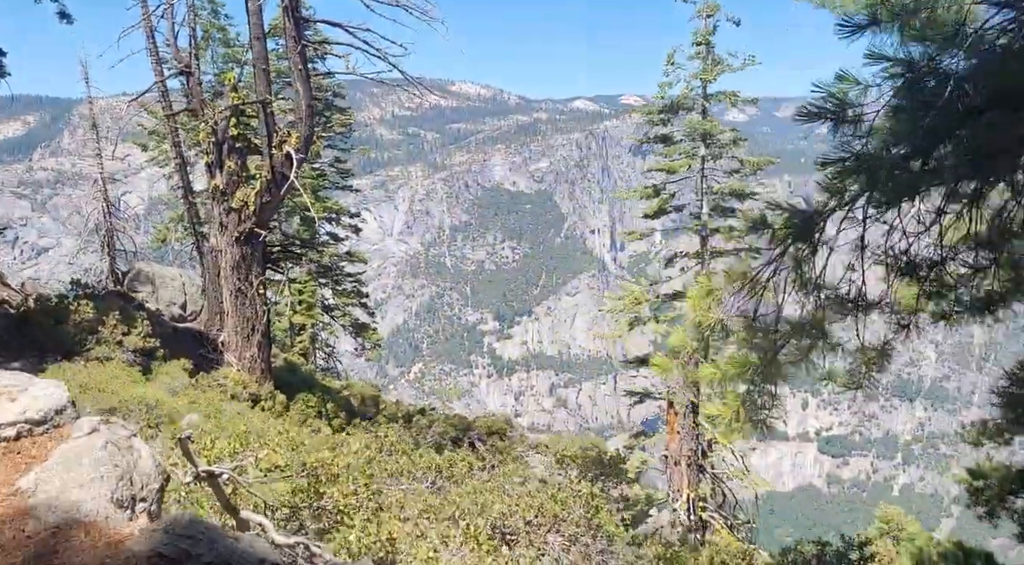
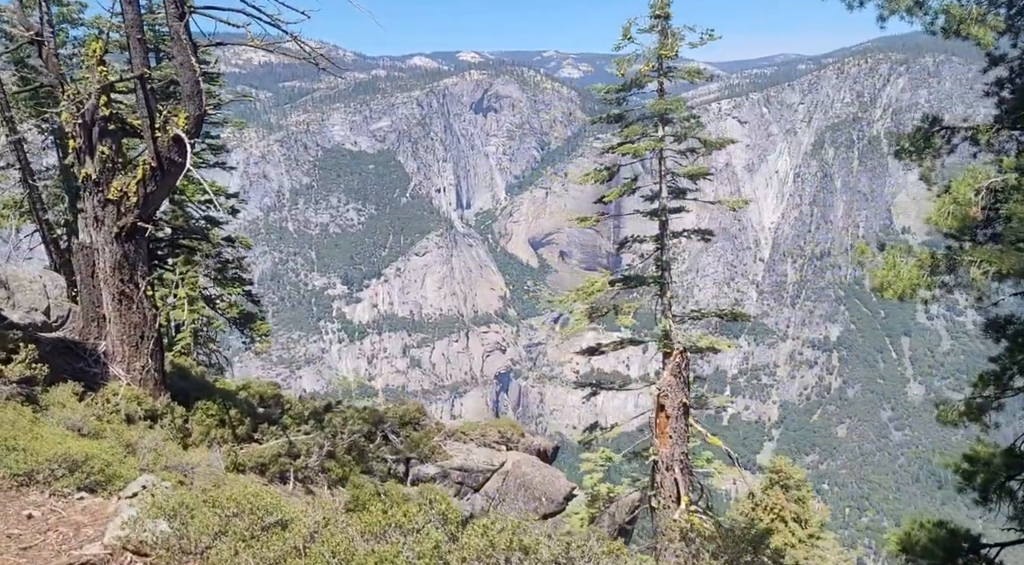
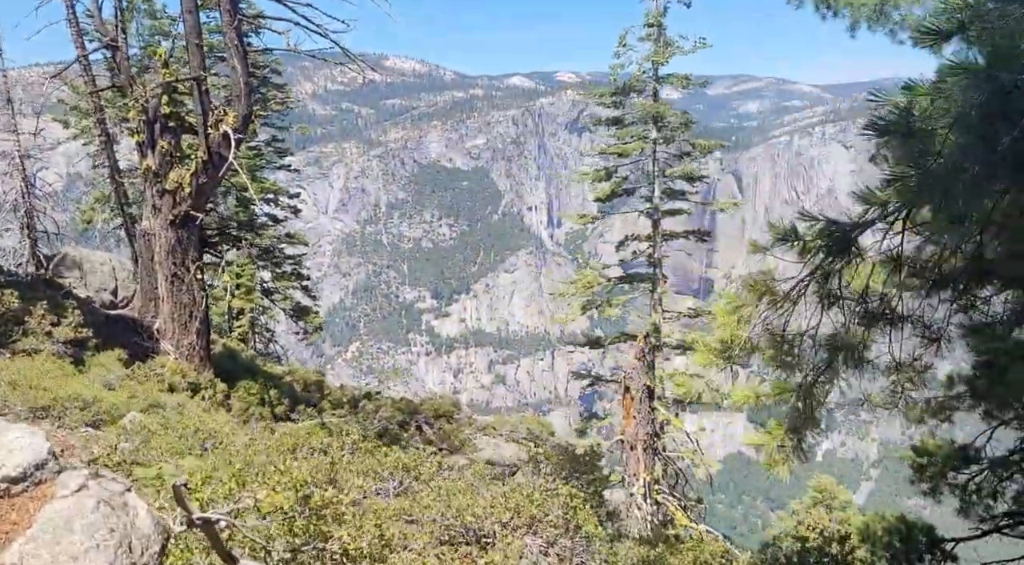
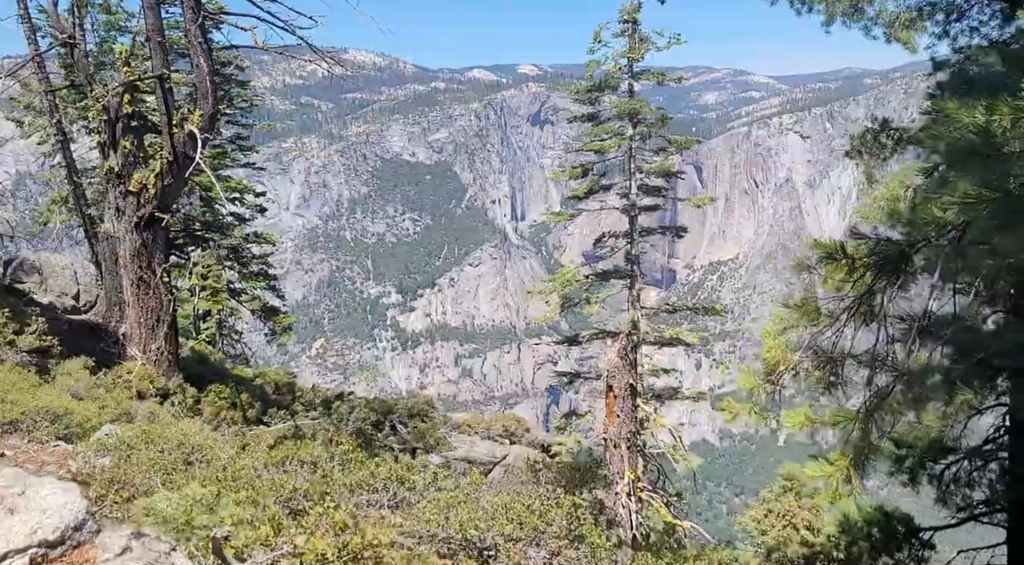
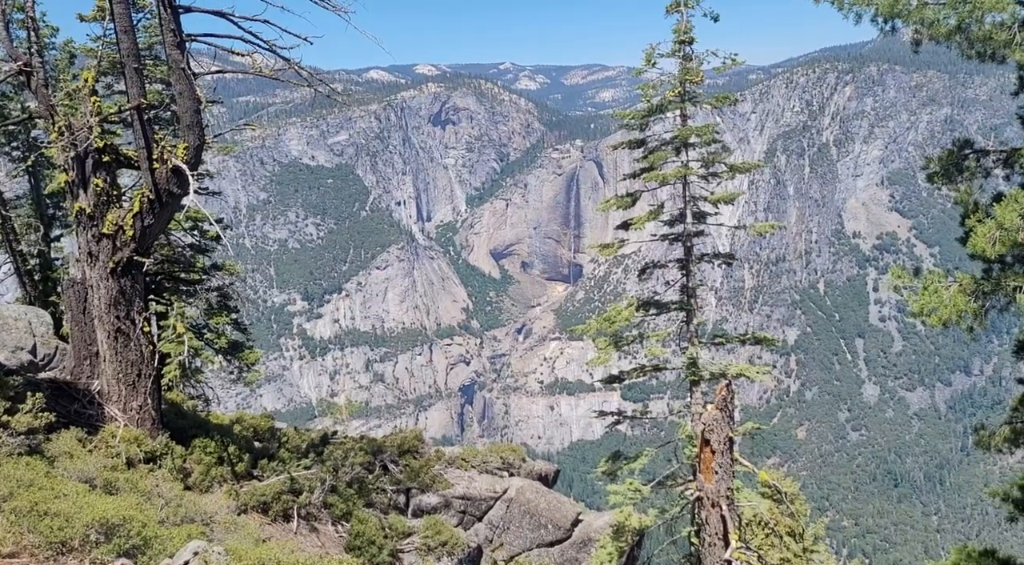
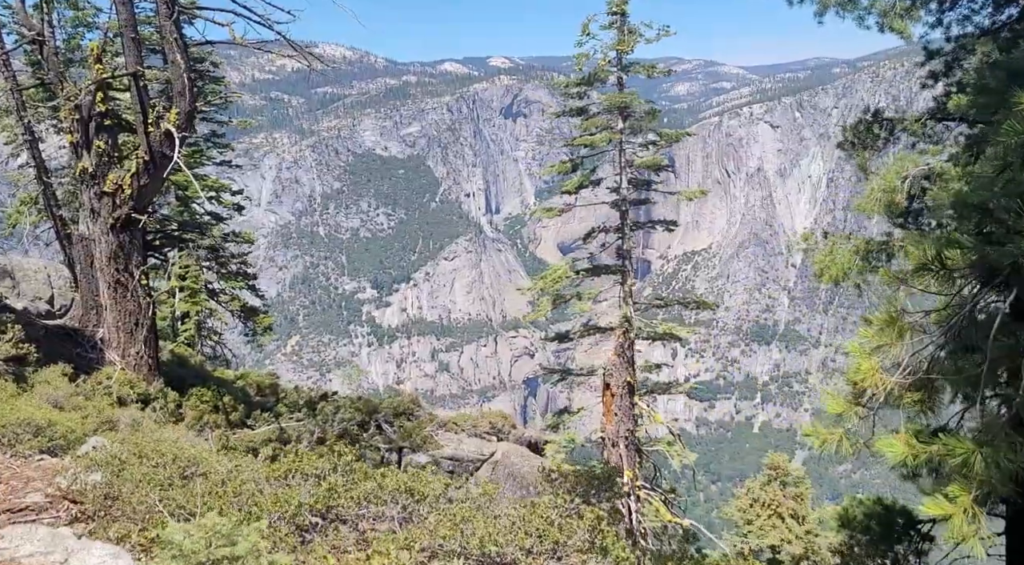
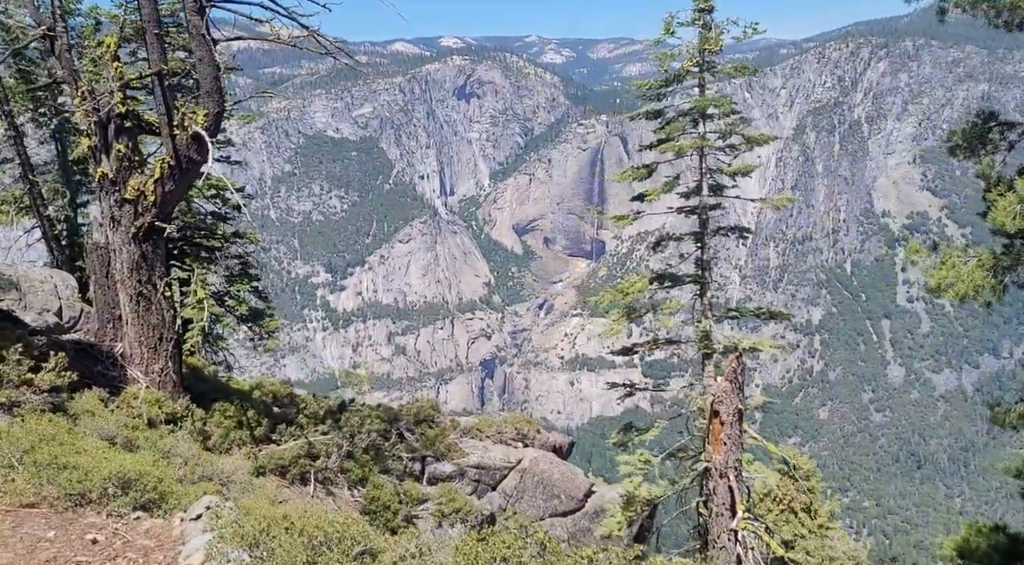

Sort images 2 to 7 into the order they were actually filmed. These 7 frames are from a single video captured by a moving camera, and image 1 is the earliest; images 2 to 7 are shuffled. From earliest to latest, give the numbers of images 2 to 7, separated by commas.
3, 4, 6, 2, 7, 5
